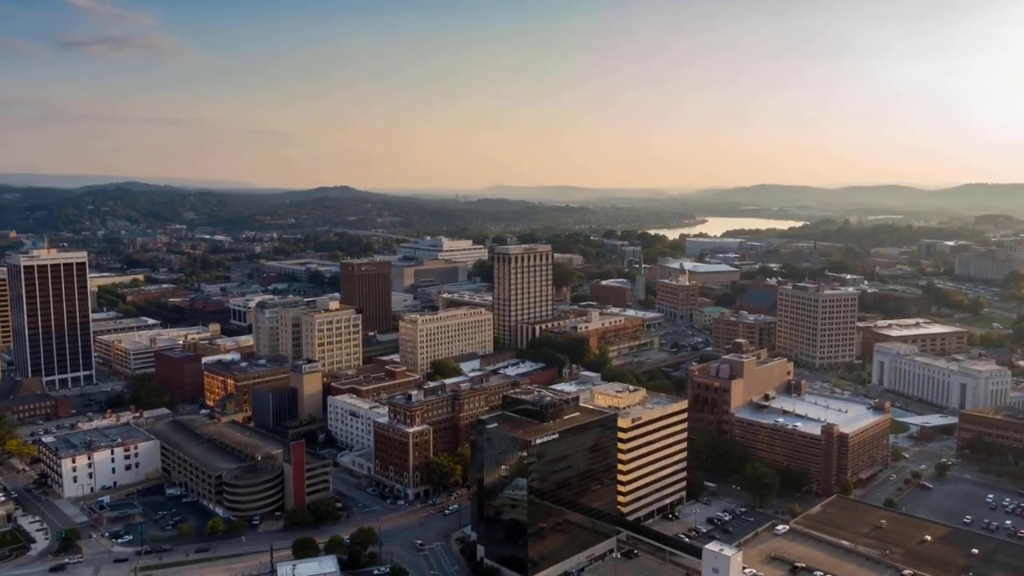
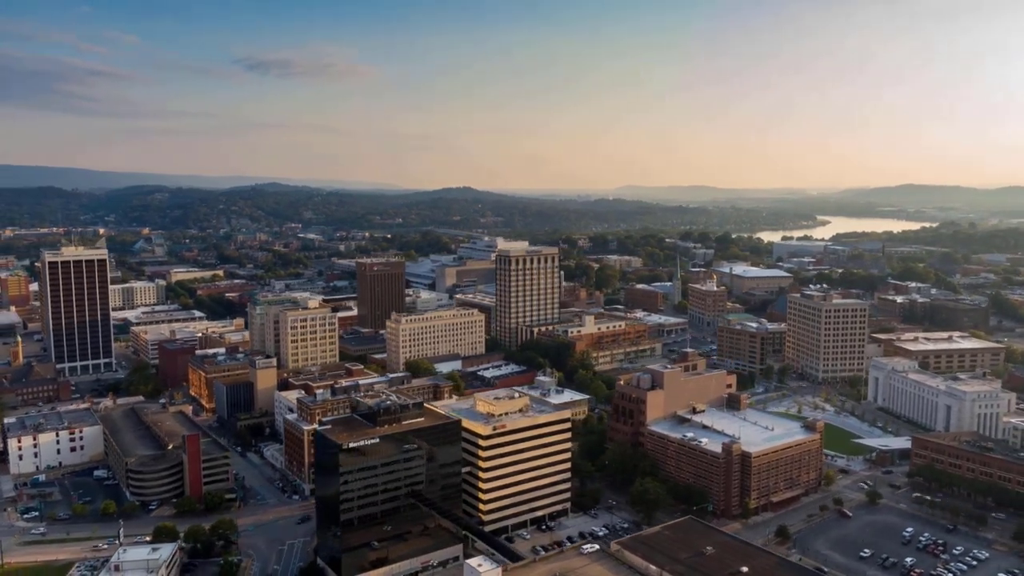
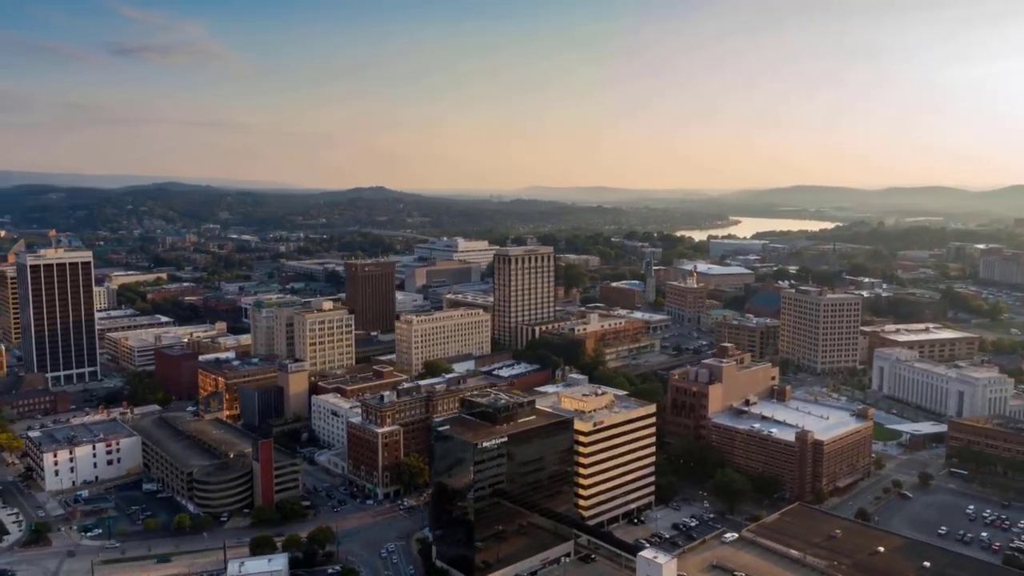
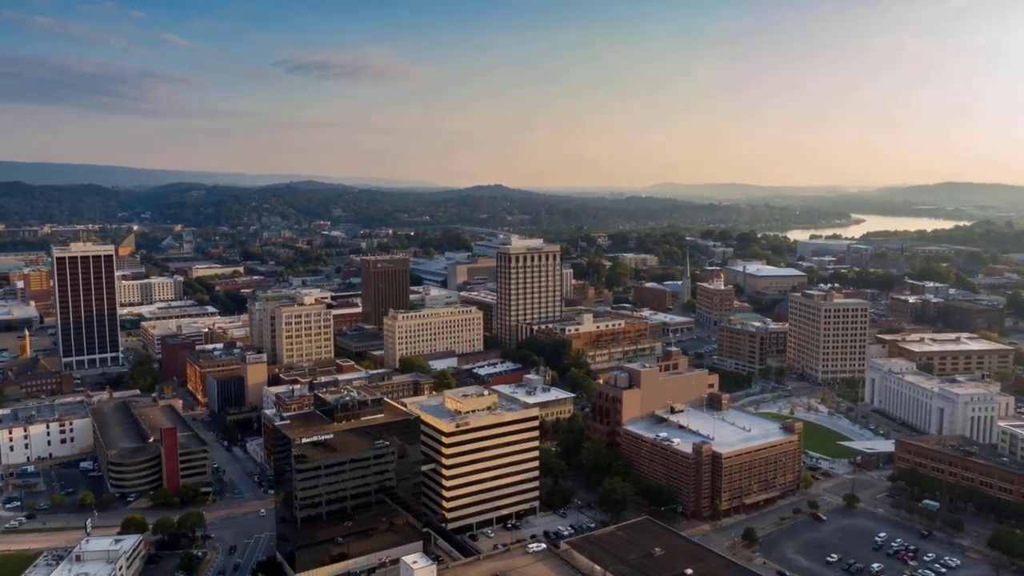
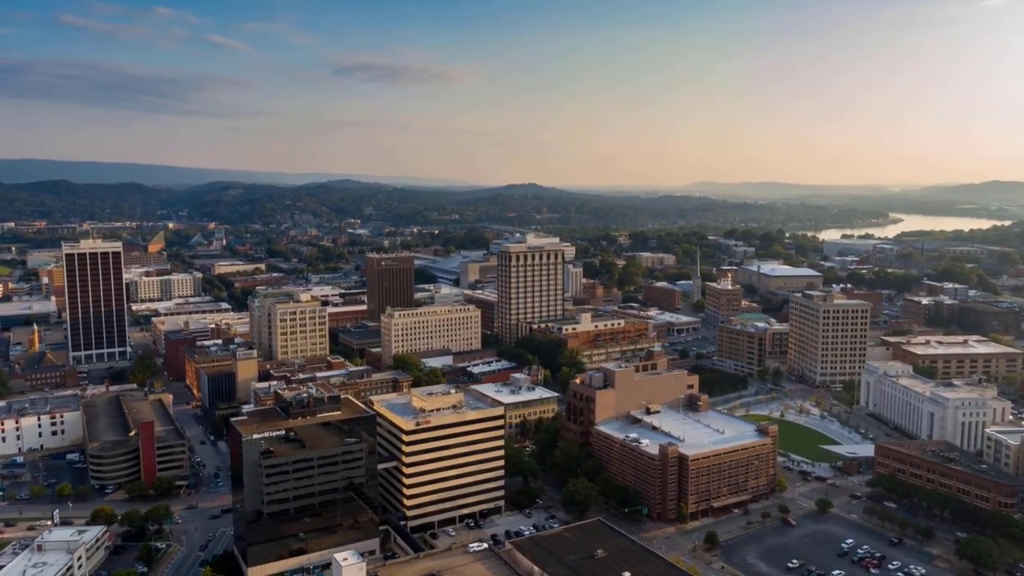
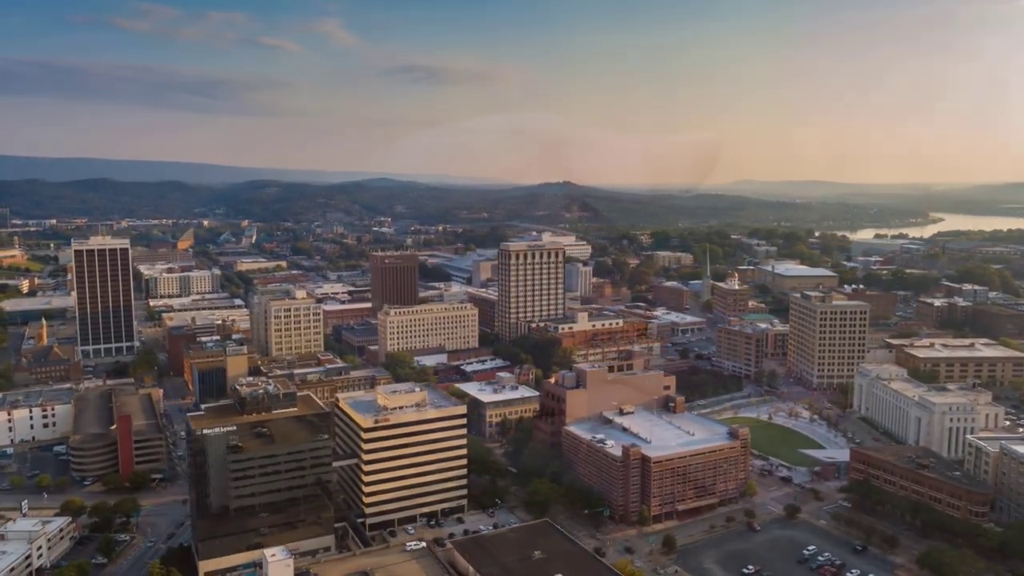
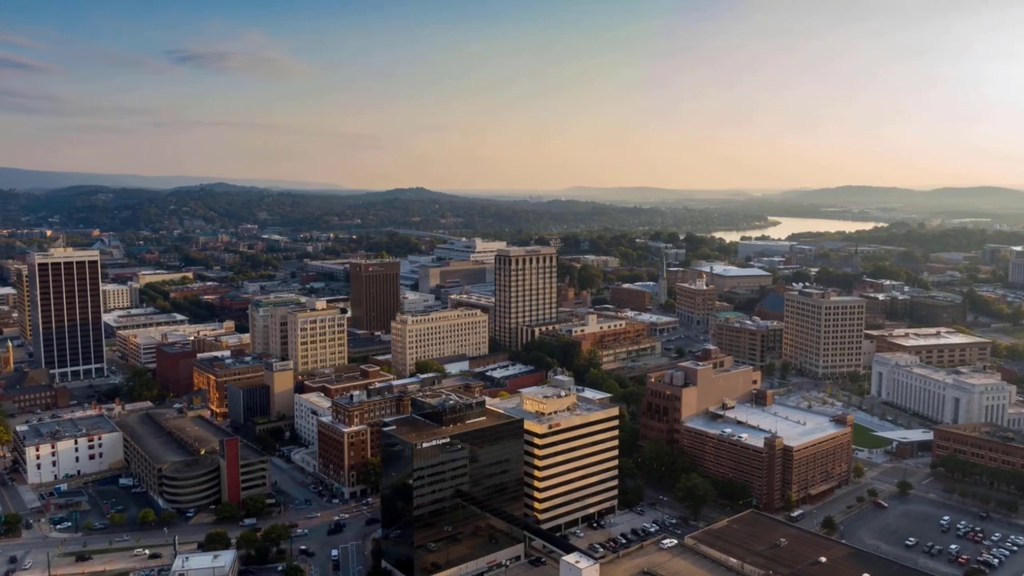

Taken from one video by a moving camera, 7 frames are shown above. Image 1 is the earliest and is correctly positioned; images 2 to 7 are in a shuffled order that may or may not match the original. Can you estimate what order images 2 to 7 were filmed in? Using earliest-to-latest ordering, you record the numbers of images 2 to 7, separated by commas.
3, 7, 2, 4, 5, 6
